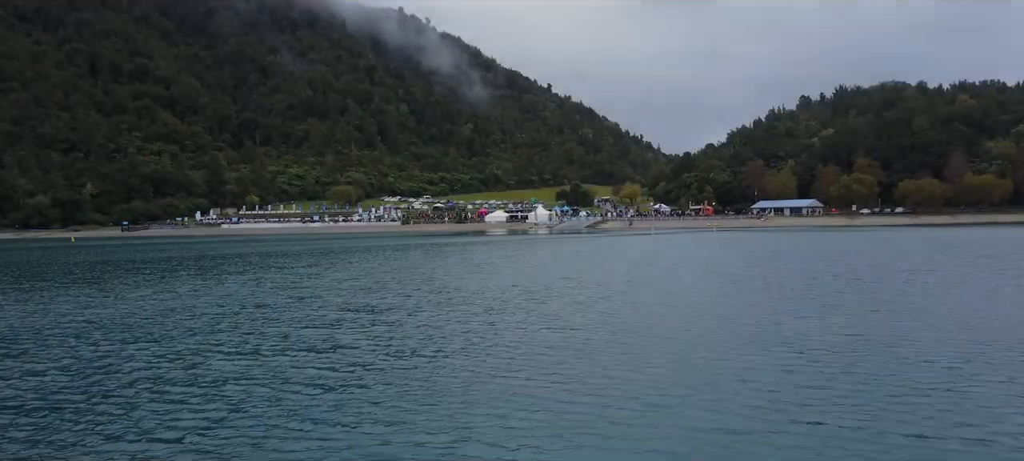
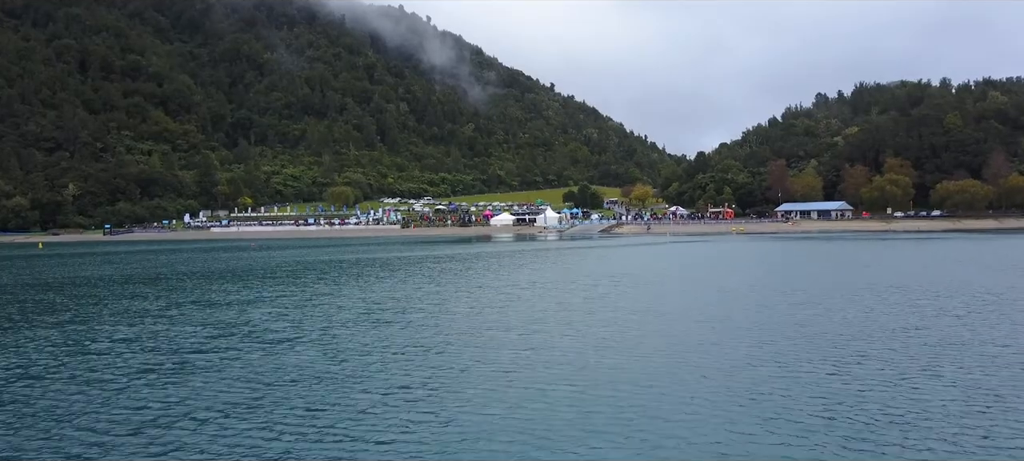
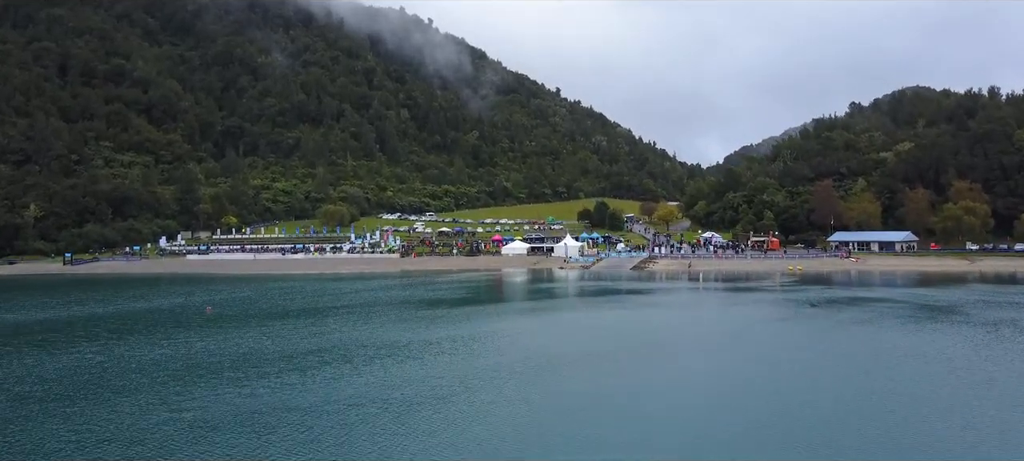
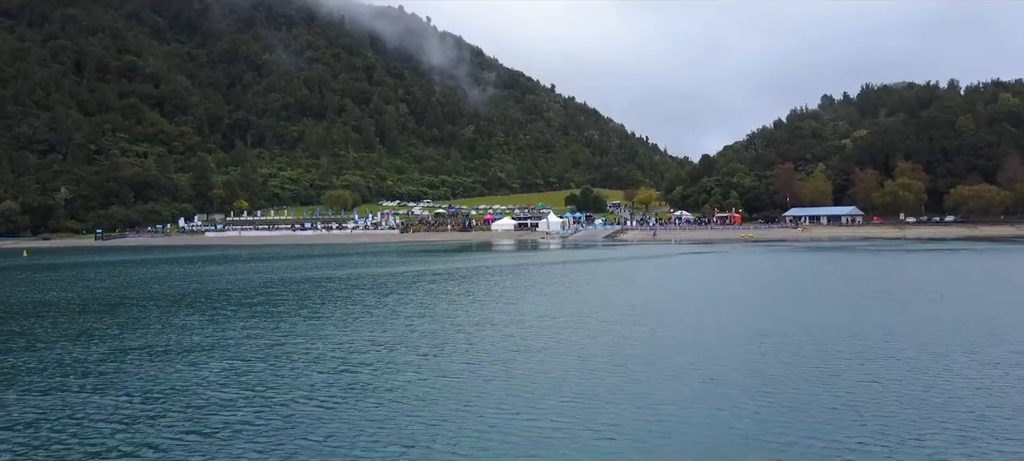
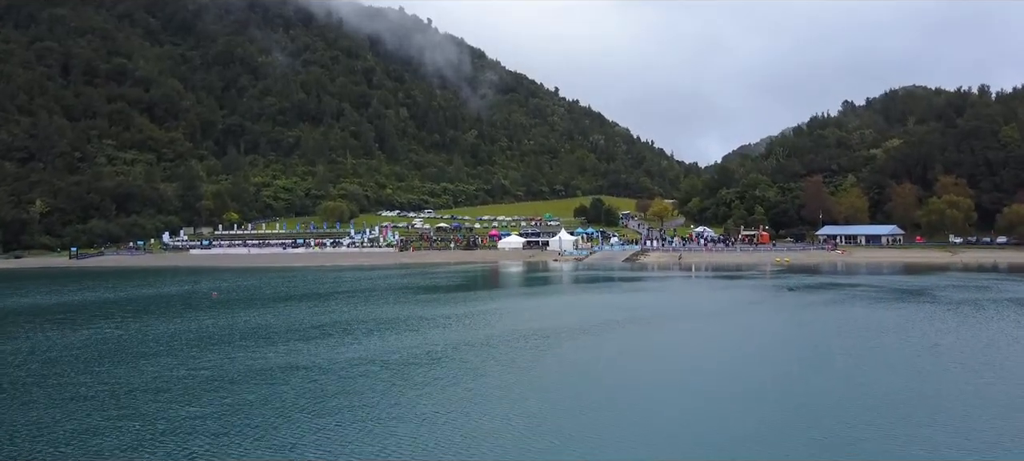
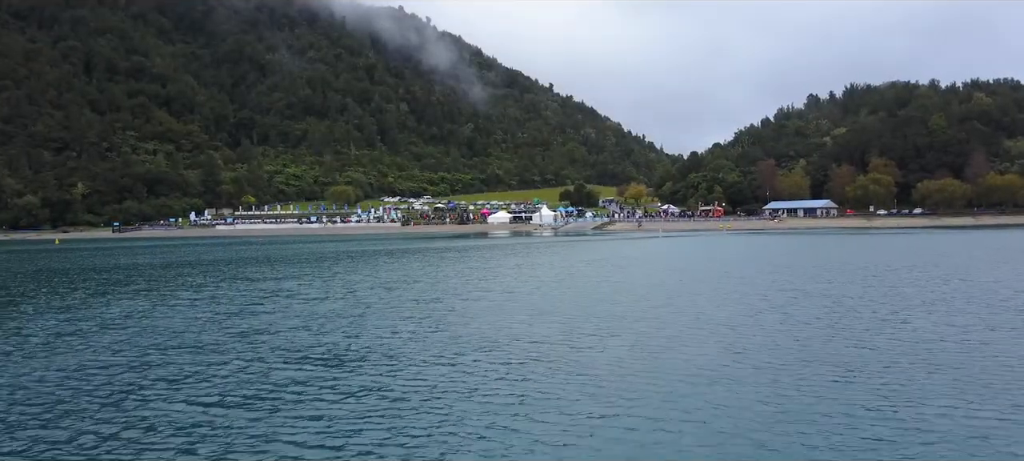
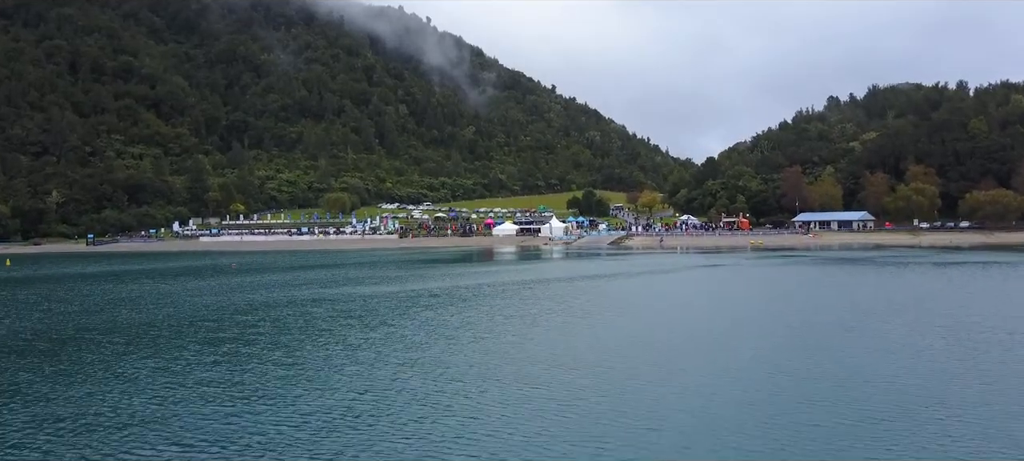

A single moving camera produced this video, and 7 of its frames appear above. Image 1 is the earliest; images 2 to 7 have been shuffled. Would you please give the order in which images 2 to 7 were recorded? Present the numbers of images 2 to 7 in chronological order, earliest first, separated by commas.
6, 2, 4, 7, 5, 3
